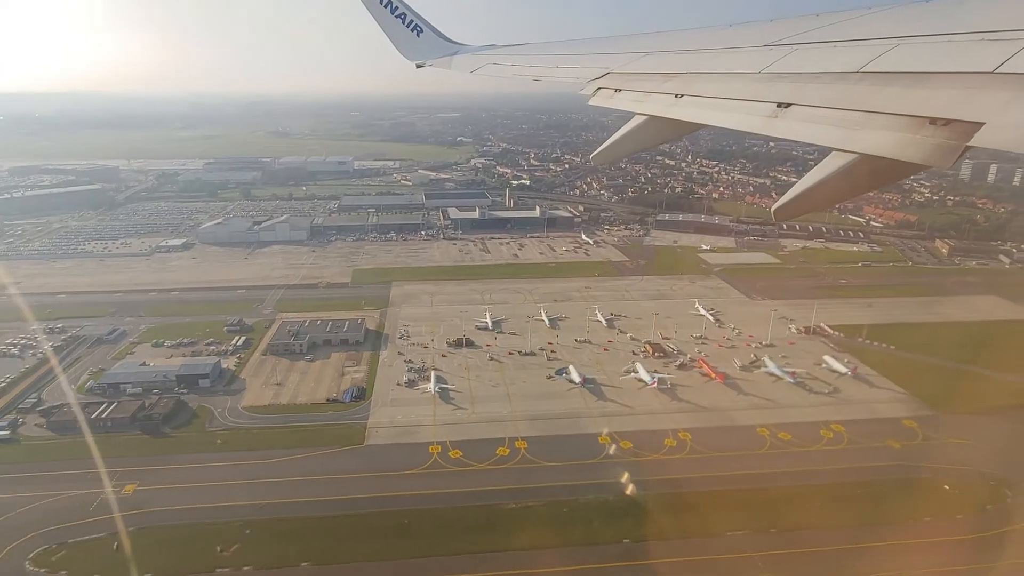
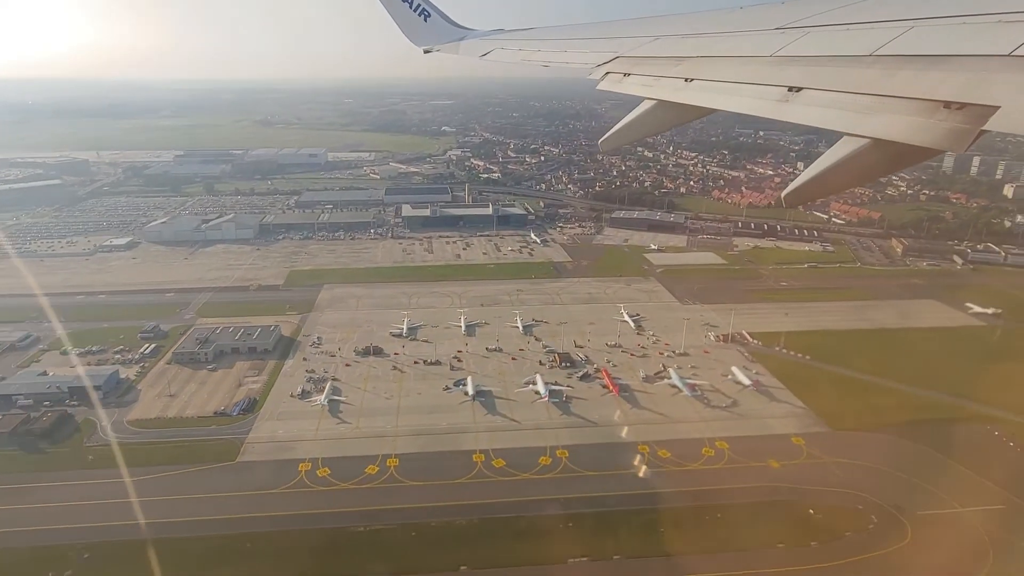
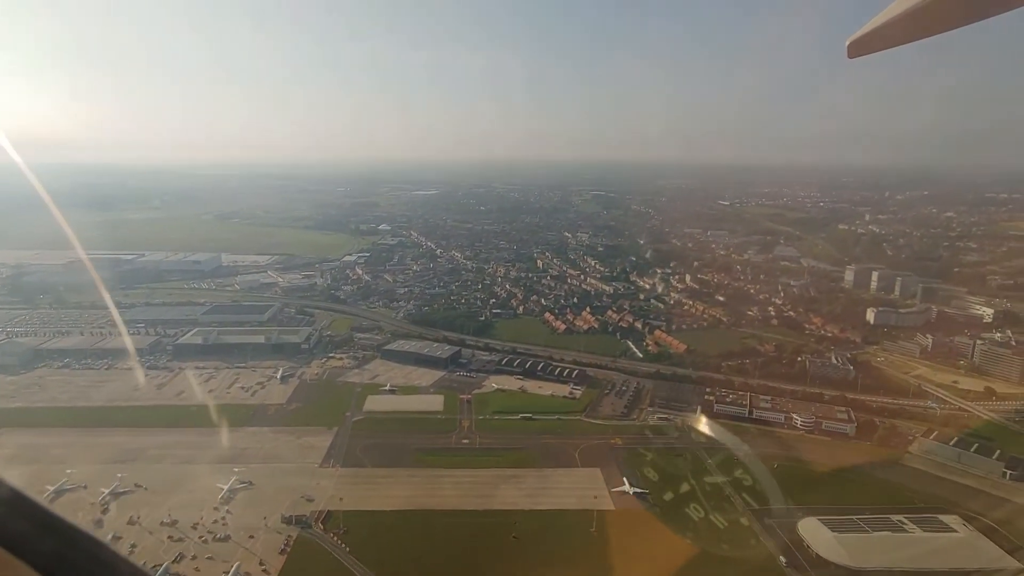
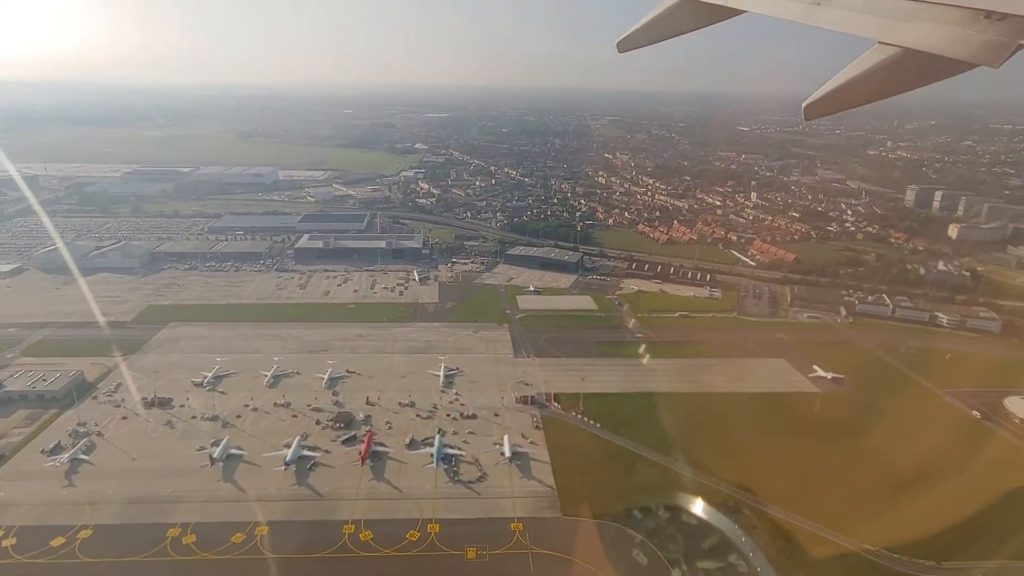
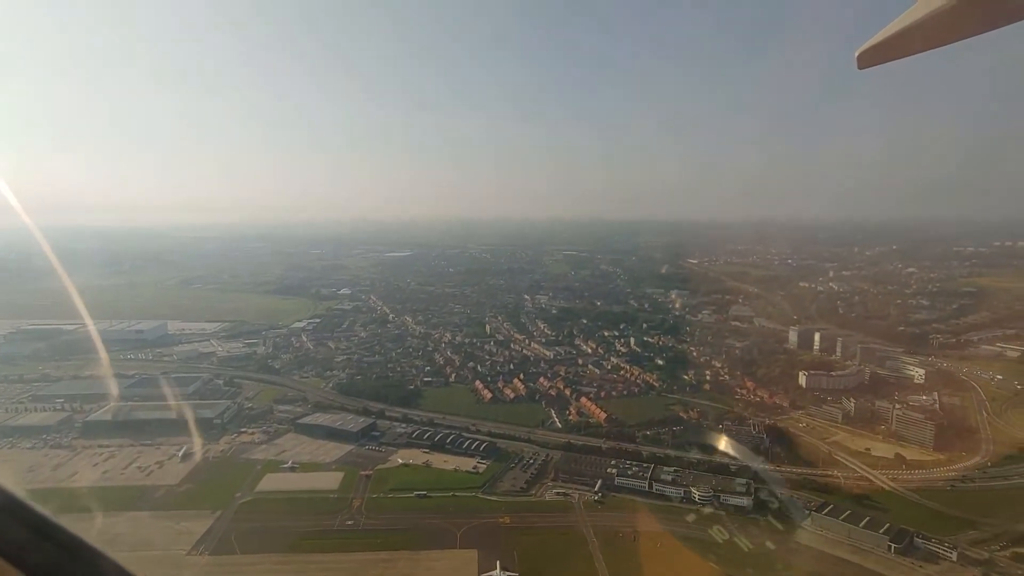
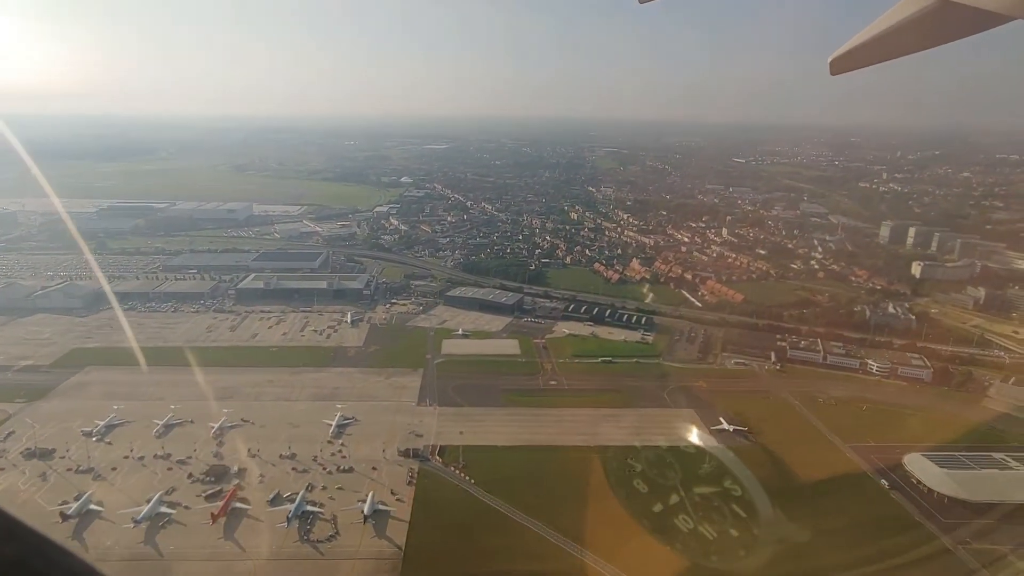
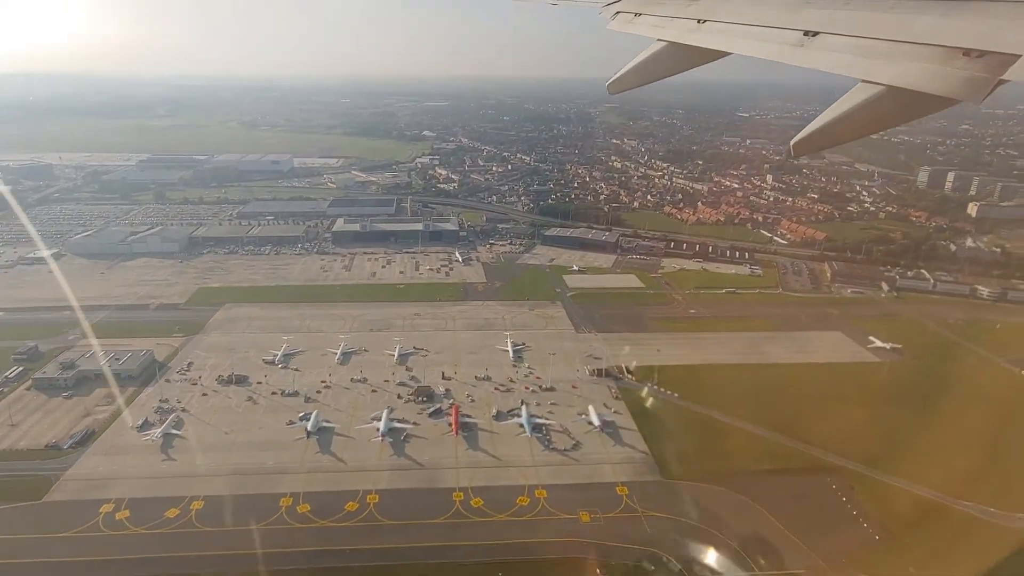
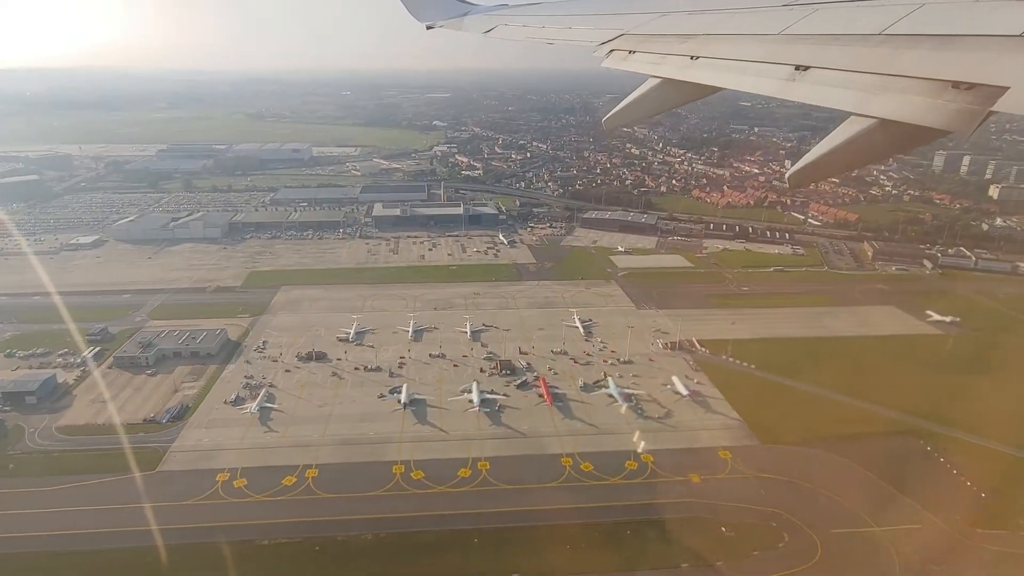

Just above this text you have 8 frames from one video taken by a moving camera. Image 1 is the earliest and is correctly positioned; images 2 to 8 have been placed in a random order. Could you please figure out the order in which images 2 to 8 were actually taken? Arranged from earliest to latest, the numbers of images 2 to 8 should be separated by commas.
2, 8, 7, 4, 6, 3, 5
